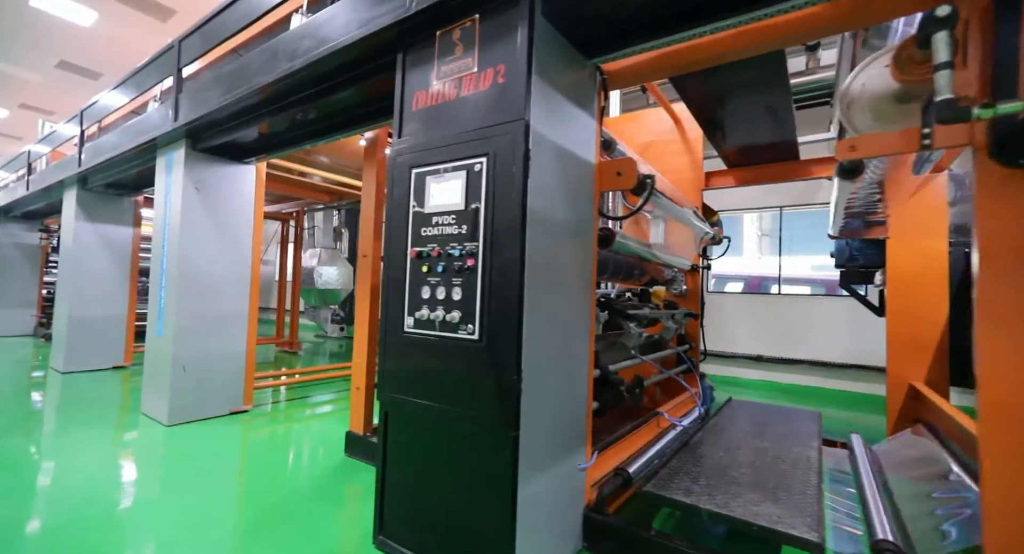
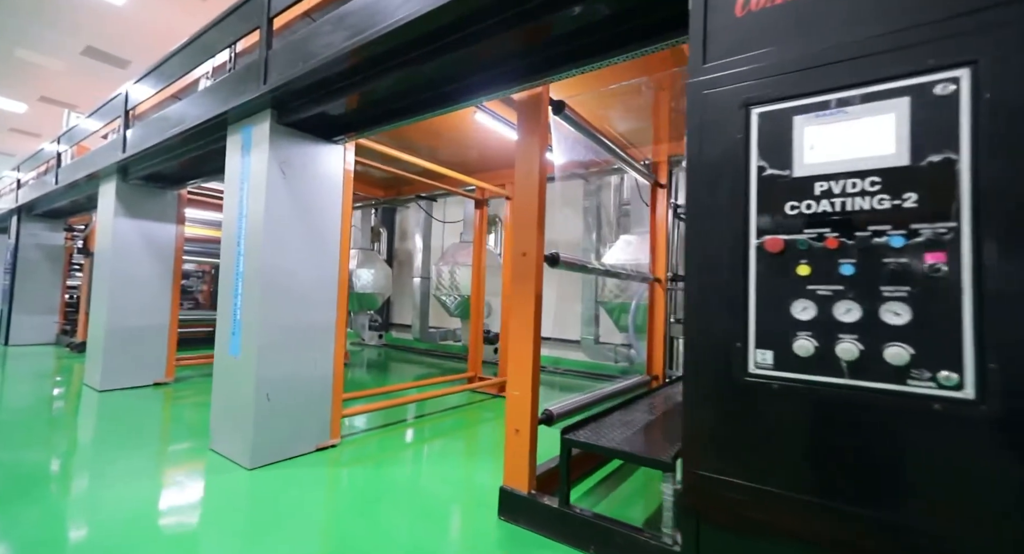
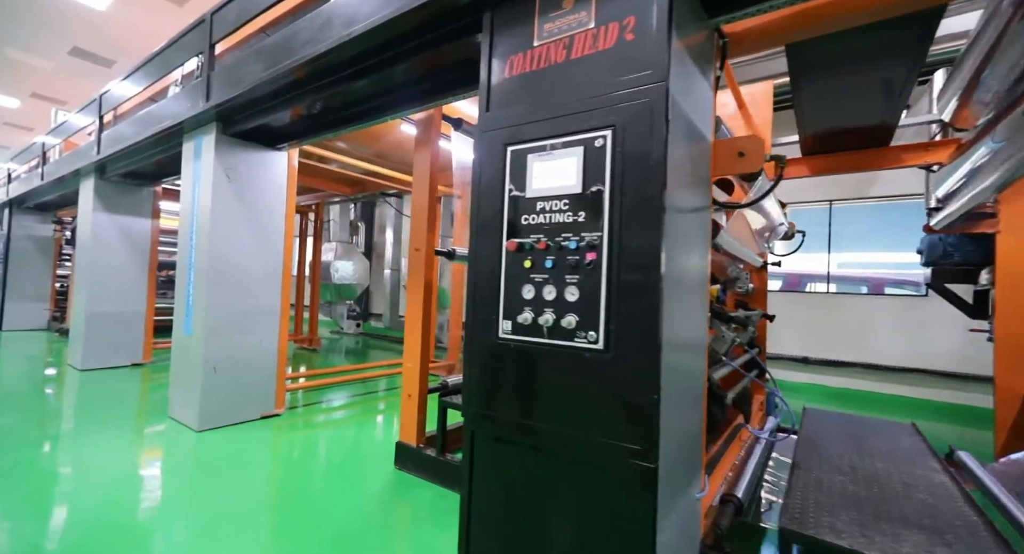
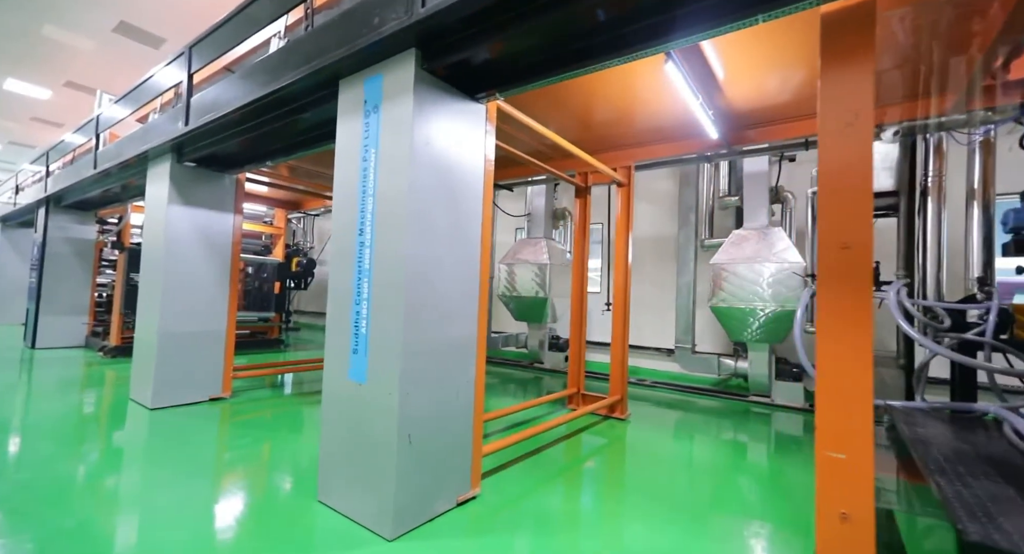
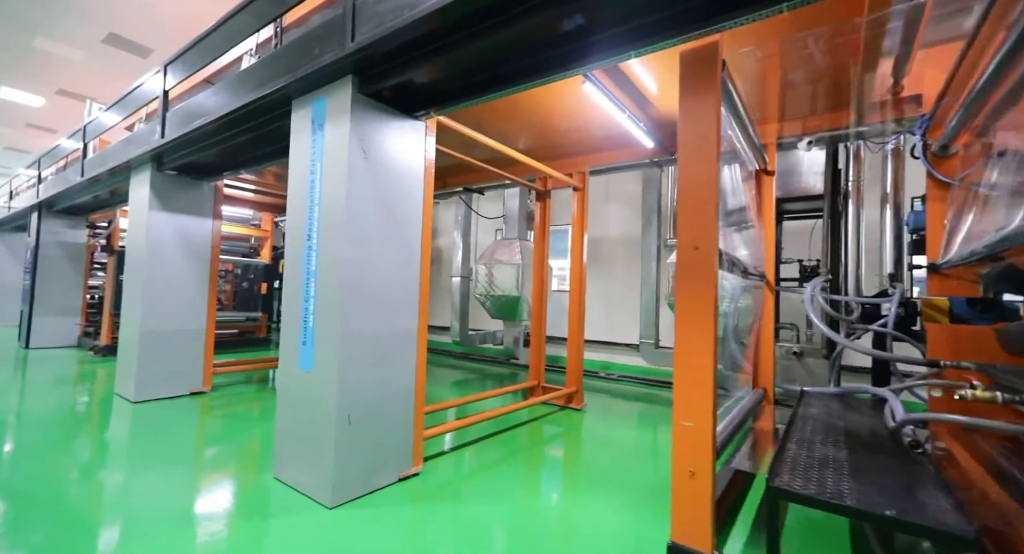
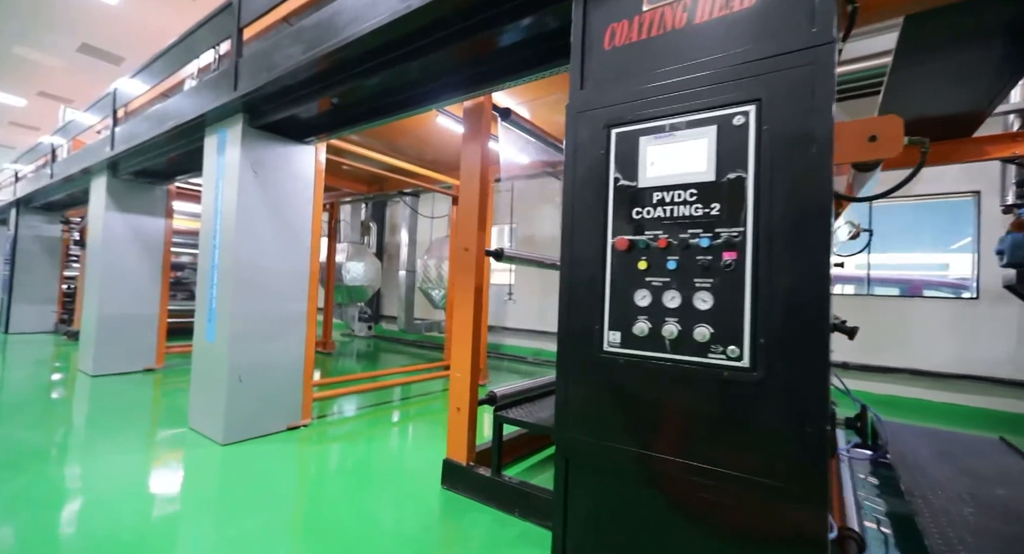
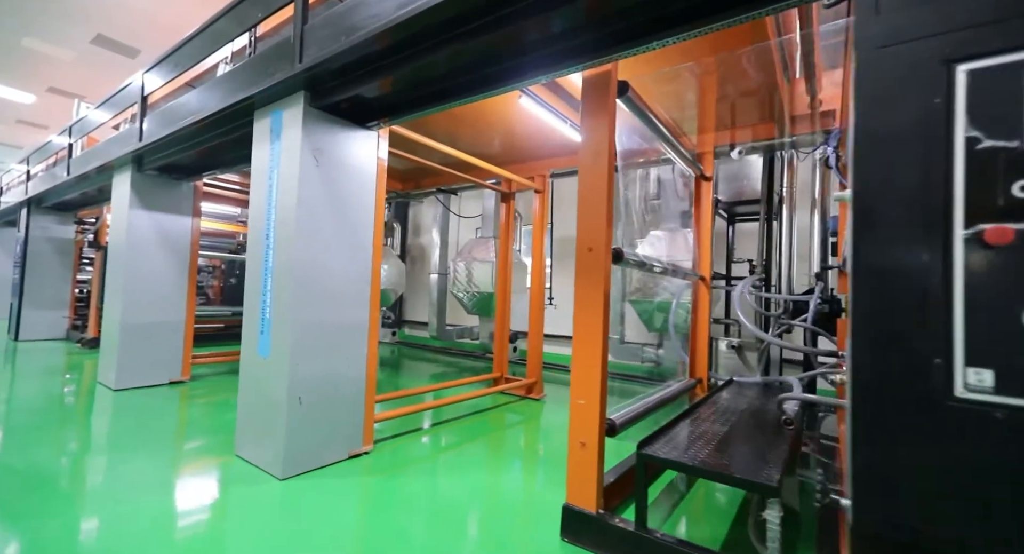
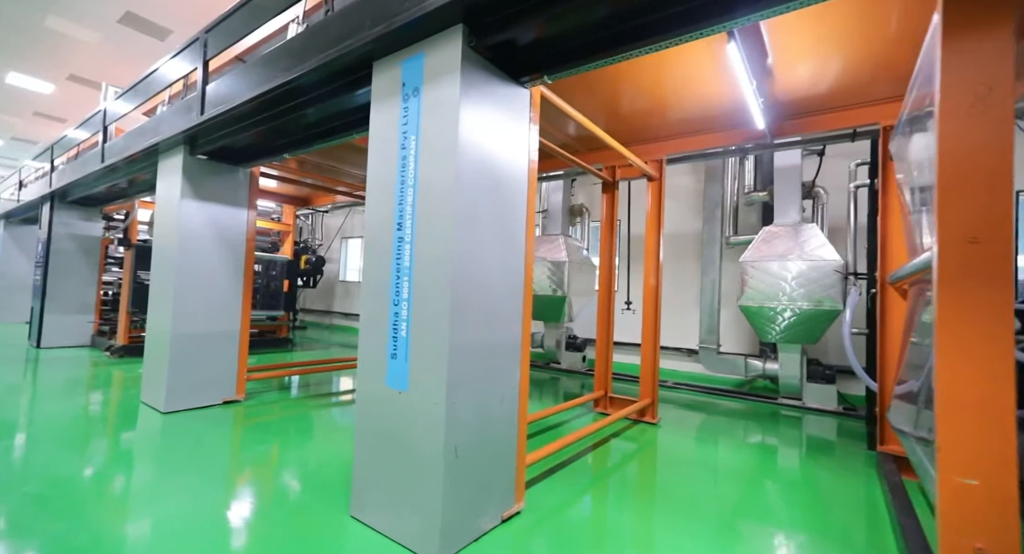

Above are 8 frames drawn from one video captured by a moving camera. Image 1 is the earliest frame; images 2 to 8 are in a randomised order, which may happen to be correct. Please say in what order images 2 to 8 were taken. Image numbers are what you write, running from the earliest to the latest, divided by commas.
3, 6, 2, 7, 5, 4, 8
